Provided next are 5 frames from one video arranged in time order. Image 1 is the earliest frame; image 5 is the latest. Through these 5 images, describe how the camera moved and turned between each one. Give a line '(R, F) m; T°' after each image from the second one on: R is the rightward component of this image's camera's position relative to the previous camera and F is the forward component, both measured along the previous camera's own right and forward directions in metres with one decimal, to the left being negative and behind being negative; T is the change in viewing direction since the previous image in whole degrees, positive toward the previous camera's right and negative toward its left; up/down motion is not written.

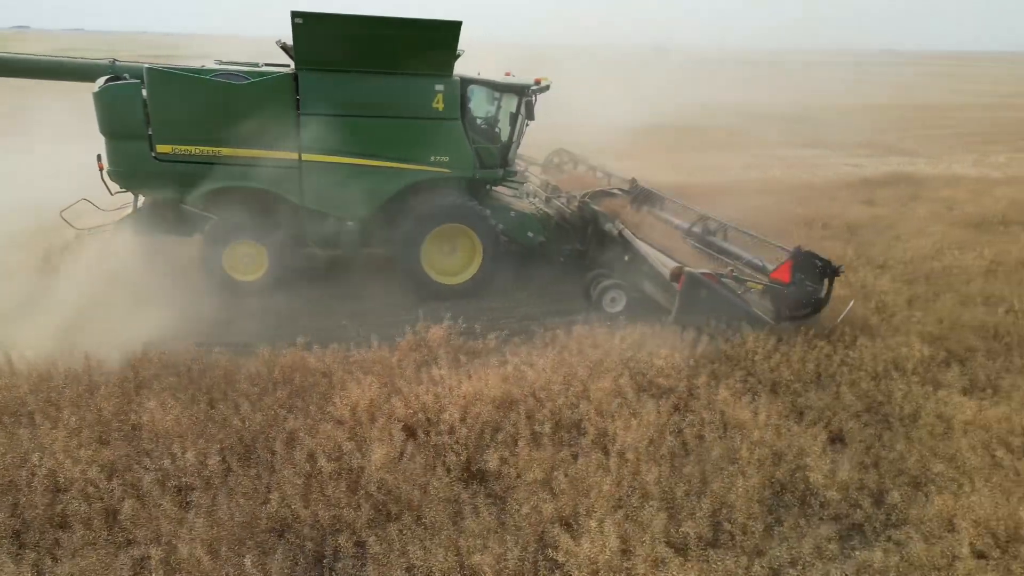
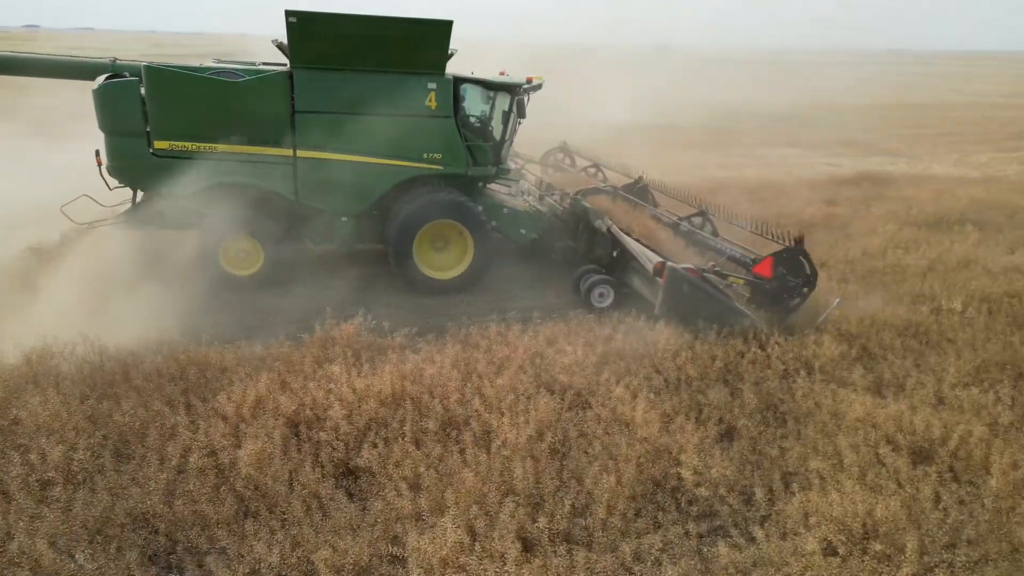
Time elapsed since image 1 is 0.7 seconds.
(+0.5, 0.0) m; 0°
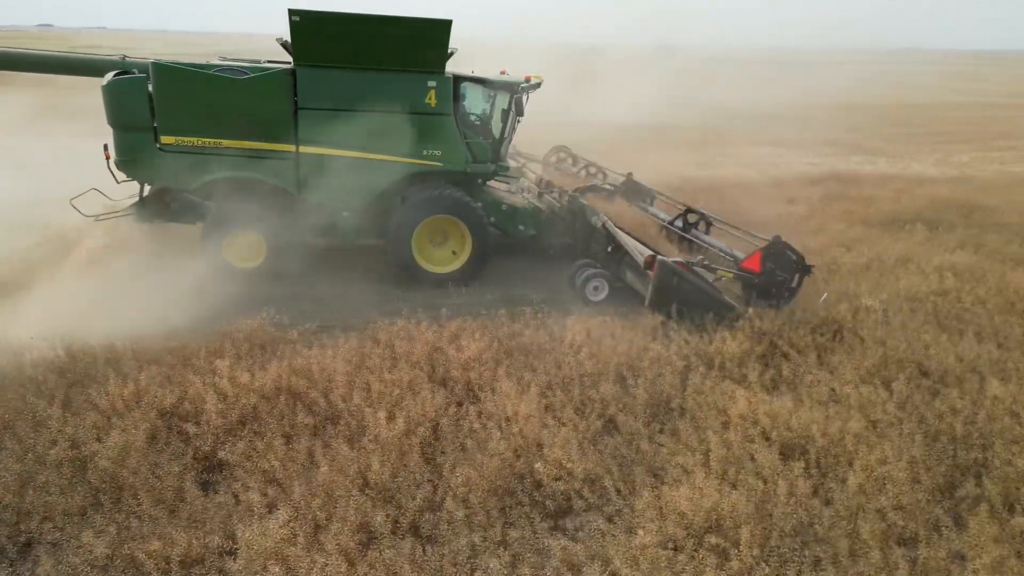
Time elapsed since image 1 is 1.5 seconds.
(+0.5, 0.0) m; 0°
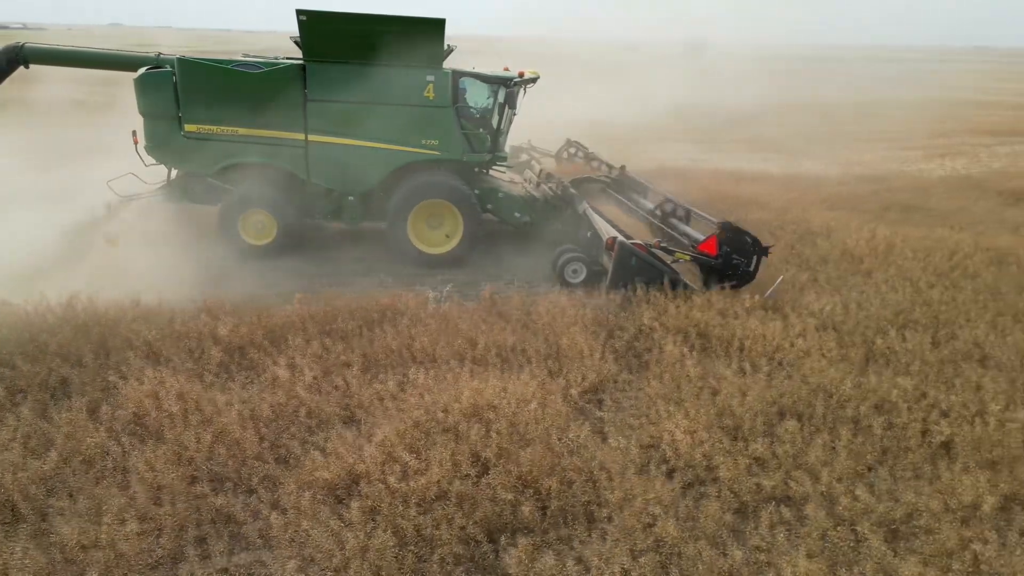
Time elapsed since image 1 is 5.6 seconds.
(+2.9, +0.1) m; -2°
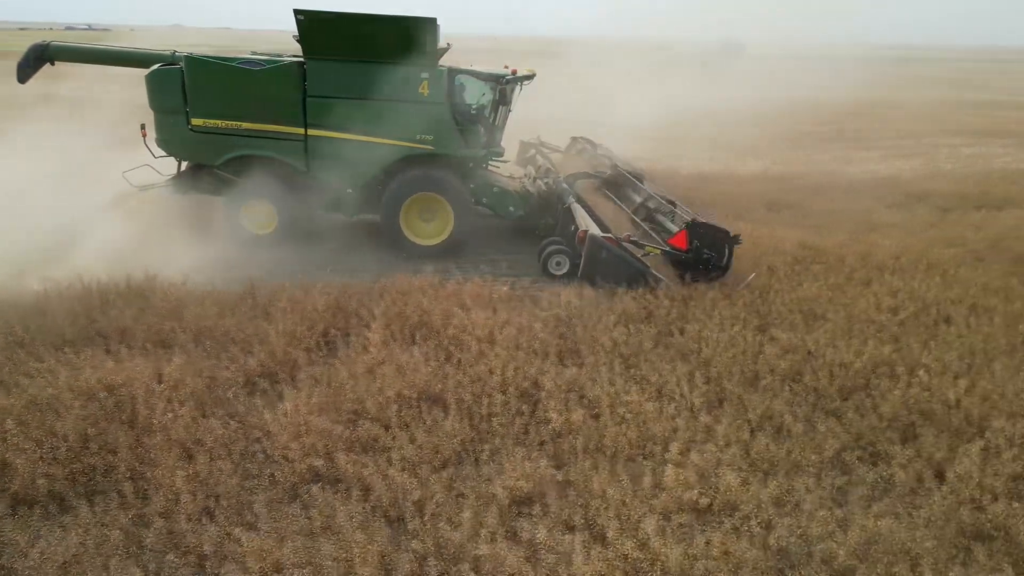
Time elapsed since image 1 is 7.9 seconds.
(+1.7, 0.0) m; -2°
